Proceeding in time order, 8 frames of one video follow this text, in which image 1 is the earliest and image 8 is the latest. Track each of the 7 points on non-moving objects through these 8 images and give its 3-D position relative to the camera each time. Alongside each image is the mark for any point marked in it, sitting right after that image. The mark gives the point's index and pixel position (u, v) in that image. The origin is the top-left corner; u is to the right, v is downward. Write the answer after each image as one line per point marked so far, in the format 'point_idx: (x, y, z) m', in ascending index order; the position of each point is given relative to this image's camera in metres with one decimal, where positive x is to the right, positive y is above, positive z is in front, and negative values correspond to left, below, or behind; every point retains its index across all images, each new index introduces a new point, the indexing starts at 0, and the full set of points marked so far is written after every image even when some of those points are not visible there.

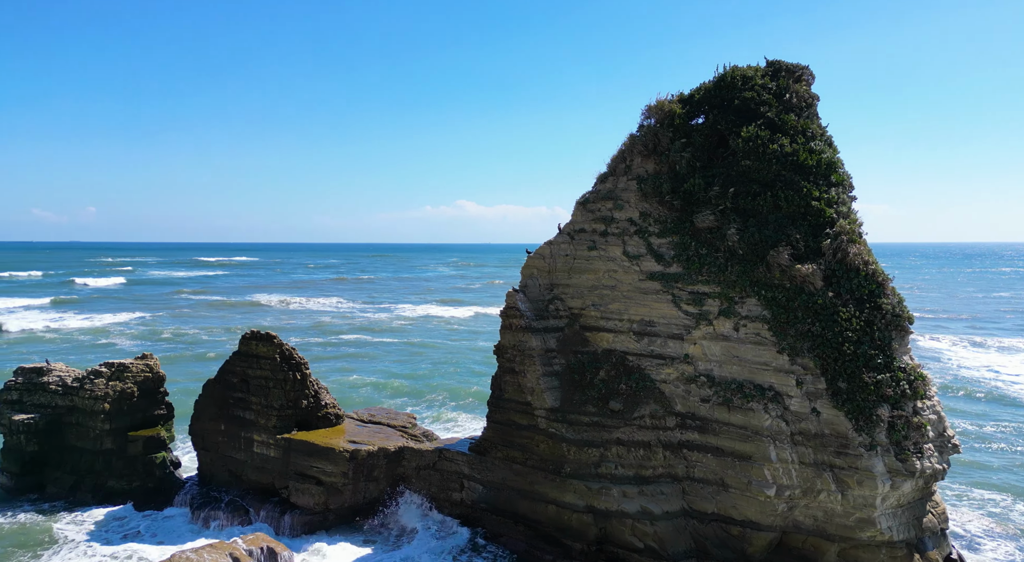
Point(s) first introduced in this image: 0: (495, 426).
0: (-0.4, -3.2, +16.9) m
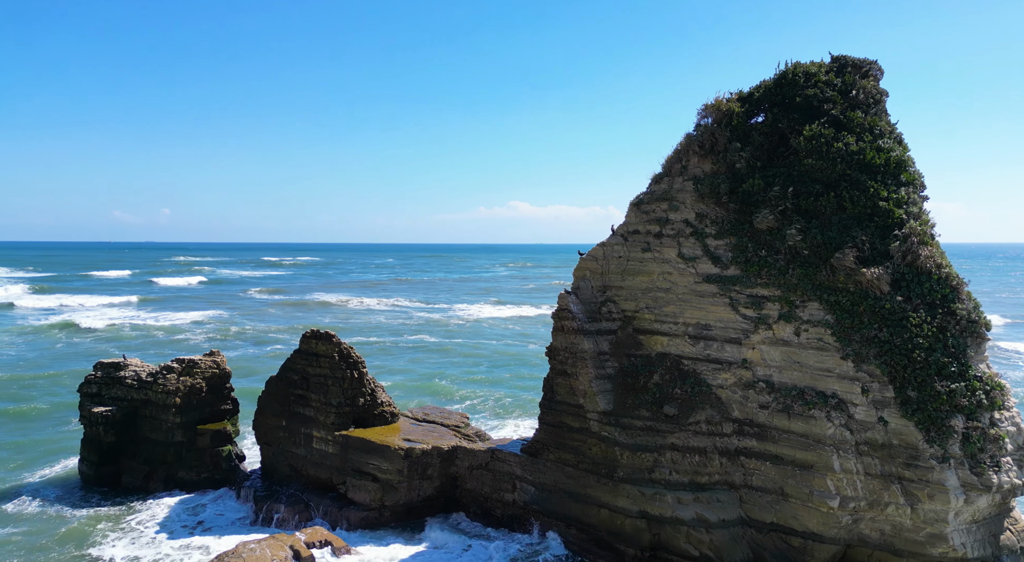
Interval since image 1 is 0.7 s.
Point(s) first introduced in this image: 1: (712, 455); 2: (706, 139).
0: (+0.8, -3.2, +16.8) m
1: (+4.0, -3.5, +14.9) m
2: (+4.2, +3.0, +15.9) m
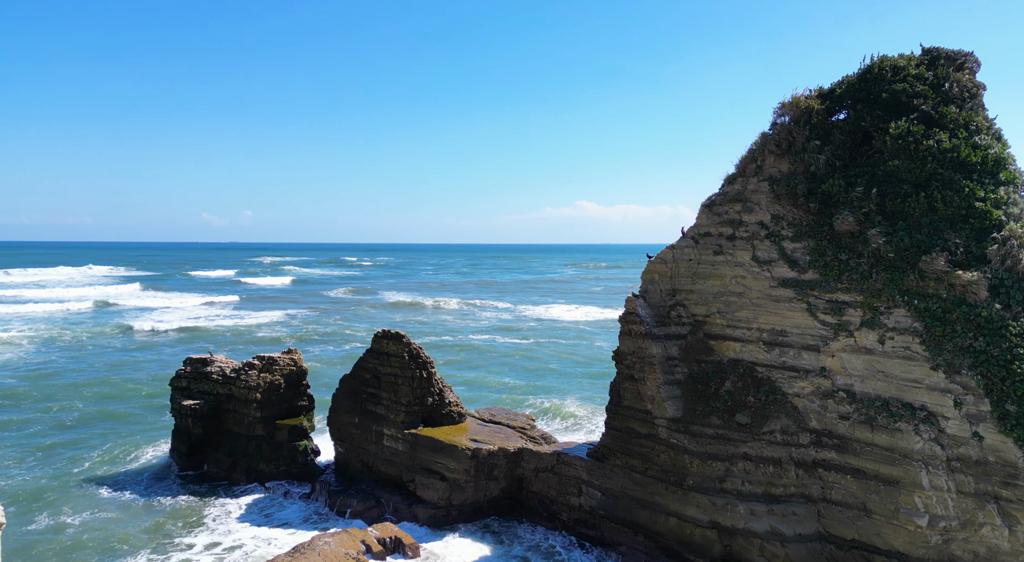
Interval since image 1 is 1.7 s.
0: (+2.2, -3.3, +16.4) m
1: (+5.3, -3.5, +14.3) m
2: (+5.6, +2.9, +15.3) m
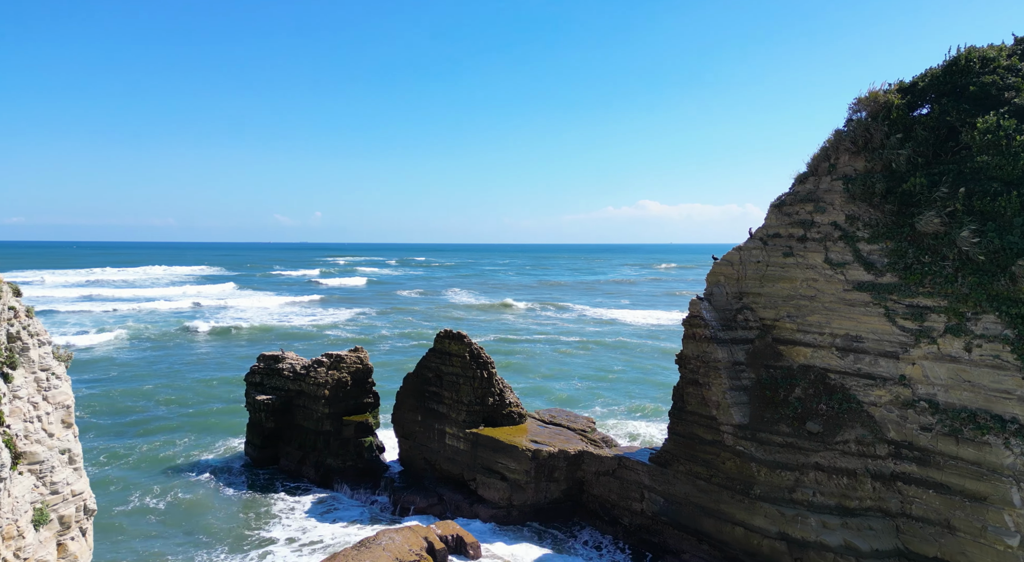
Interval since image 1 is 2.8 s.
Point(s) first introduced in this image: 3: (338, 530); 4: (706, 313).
0: (+3.6, -3.4, +16.0) m
1: (+6.4, -3.6, +13.6) m
2: (+6.8, +2.9, +14.6) m
3: (-4.3, -6.1, +18.3) m
4: (+4.1, -0.7, +15.6) m
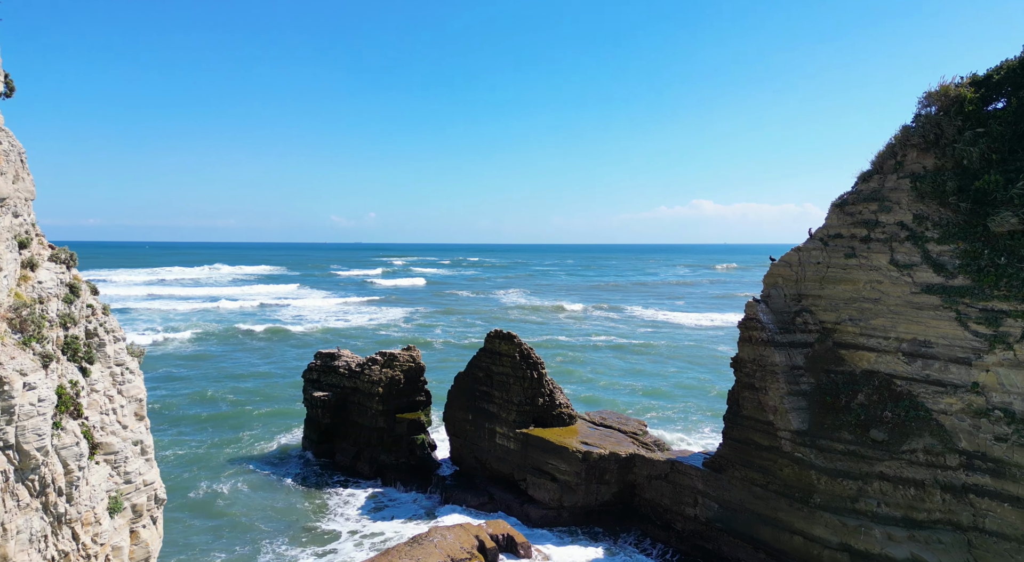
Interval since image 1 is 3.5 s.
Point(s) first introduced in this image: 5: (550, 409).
0: (+4.6, -3.4, +15.6) m
1: (+7.3, -3.6, +13.0) m
2: (+7.8, +2.8, +14.0) m
3: (-3.0, -6.2, +18.4) m
4: (+5.1, -0.7, +15.1) m
5: (+1.0, -3.4, +19.3) m
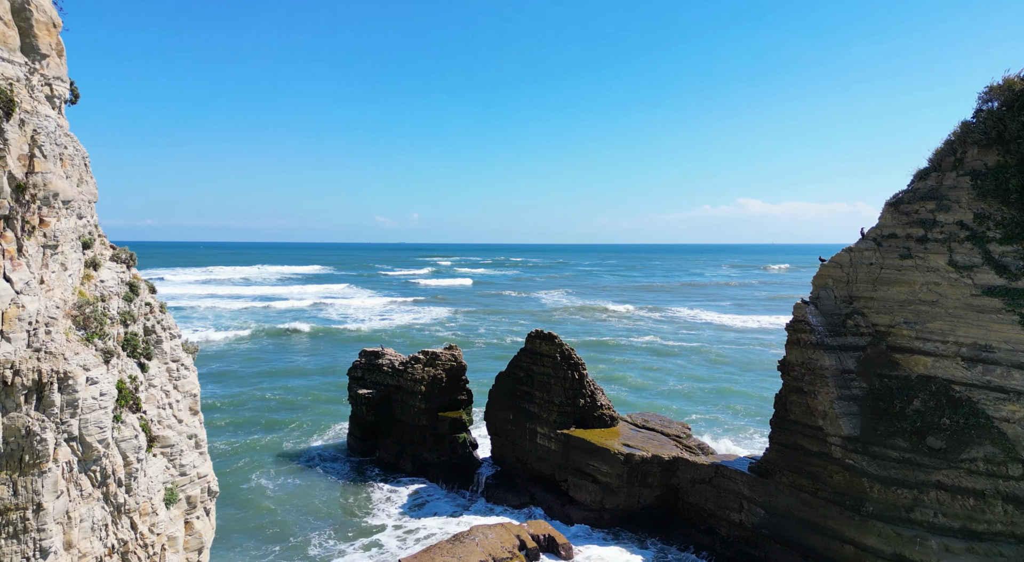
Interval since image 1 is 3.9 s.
0: (+5.5, -3.4, +15.2) m
1: (+8.1, -3.7, +12.5) m
2: (+8.6, +2.8, +13.4) m
3: (-2.0, -6.2, +18.4) m
4: (+6.0, -0.7, +14.7) m
5: (+2.1, -3.4, +19.1) m
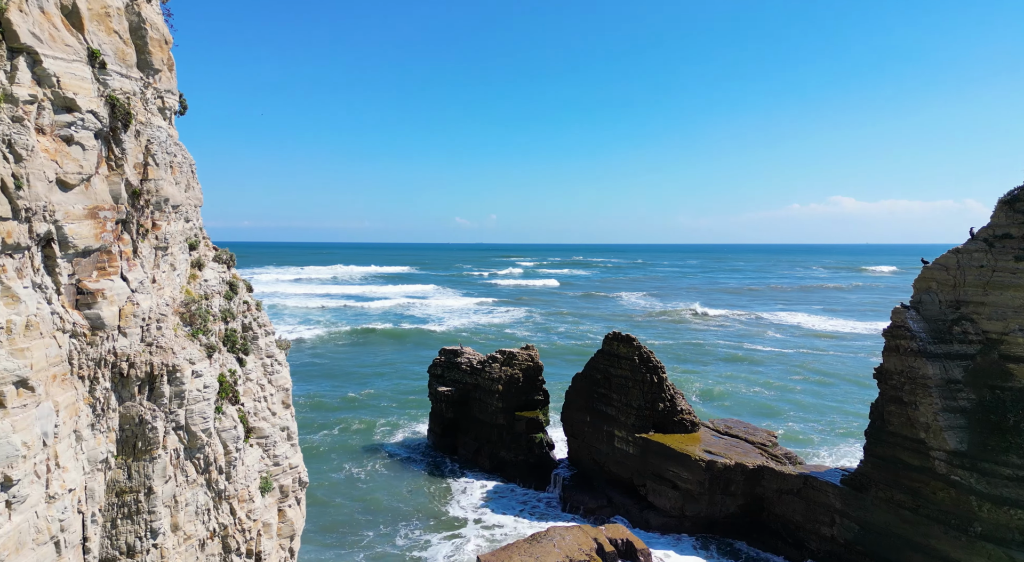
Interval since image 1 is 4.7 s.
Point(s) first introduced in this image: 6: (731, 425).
0: (+7.1, -3.5, +14.3) m
1: (+9.4, -3.8, +11.4) m
2: (+10.0, +2.7, +12.3) m
3: (0.0, -6.2, +18.4) m
4: (+7.5, -0.8, +13.8) m
5: (+4.1, -3.4, +18.6) m
6: (+5.9, -3.9, +19.7) m
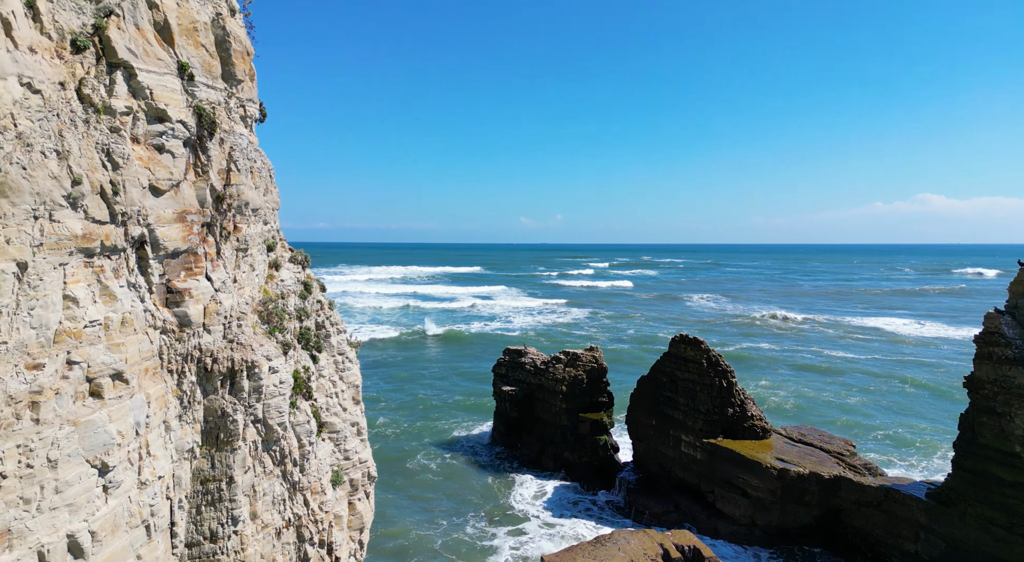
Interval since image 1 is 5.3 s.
0: (+6.9, -4.3, +16.3) m
1: (+8.9, -4.6, +13.1) m
2: (+9.7, +1.9, +14.0) m
3: (+0.1, -6.9, +20.9) m
4: (+7.3, -1.6, +15.7) m
5: (+4.3, -4.2, +20.8) m
6: (+6.2, -4.6, +21.7) m
